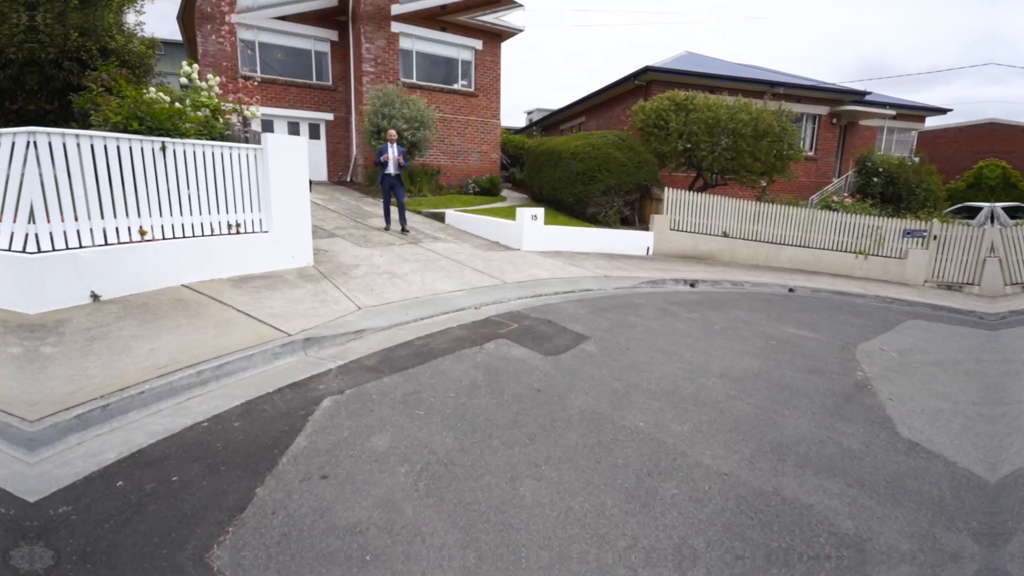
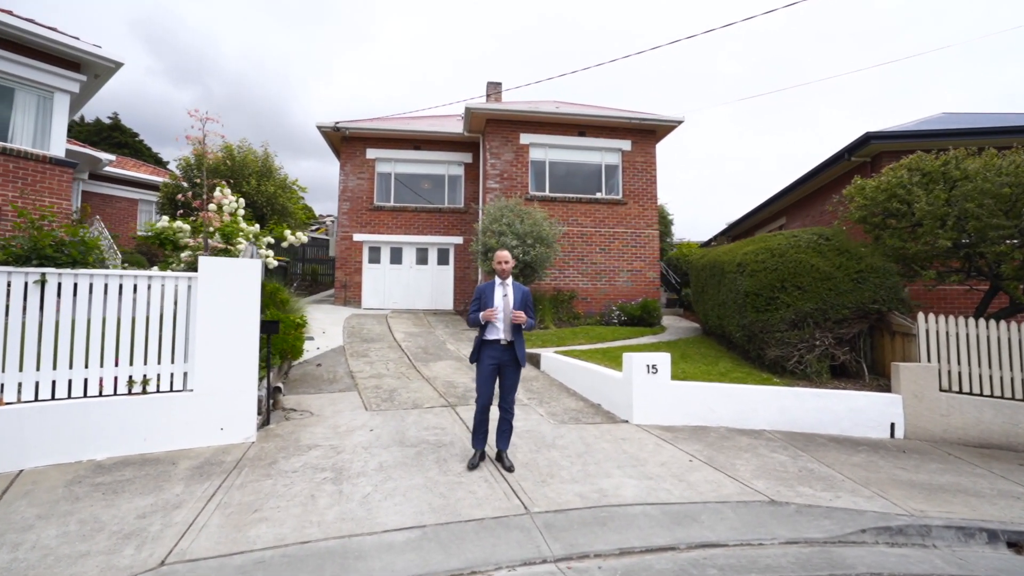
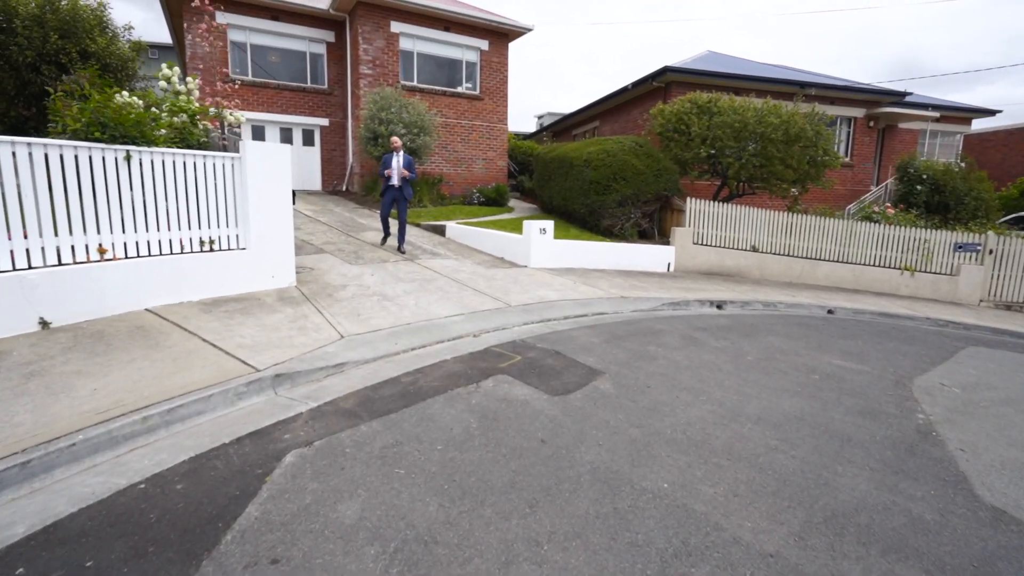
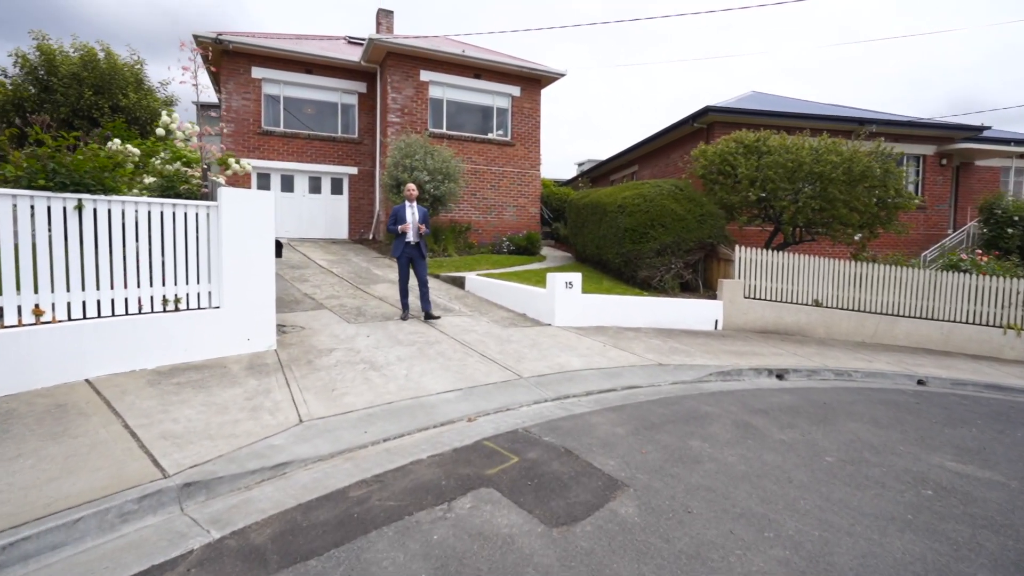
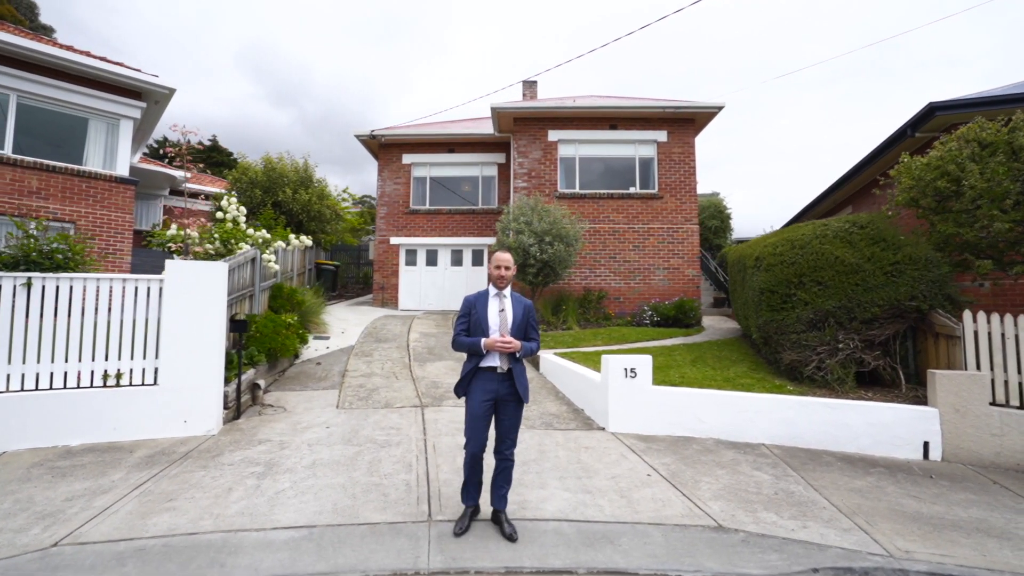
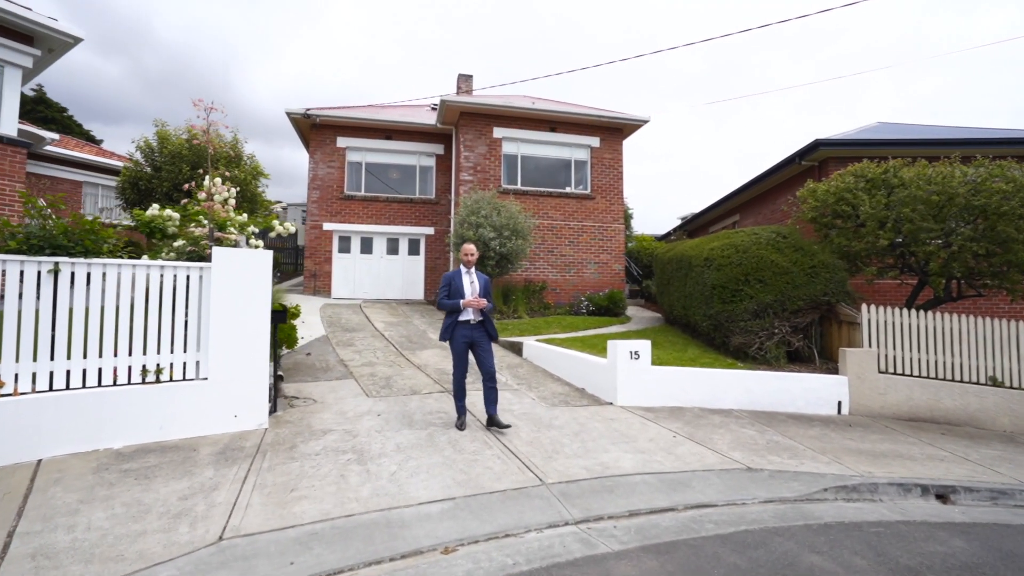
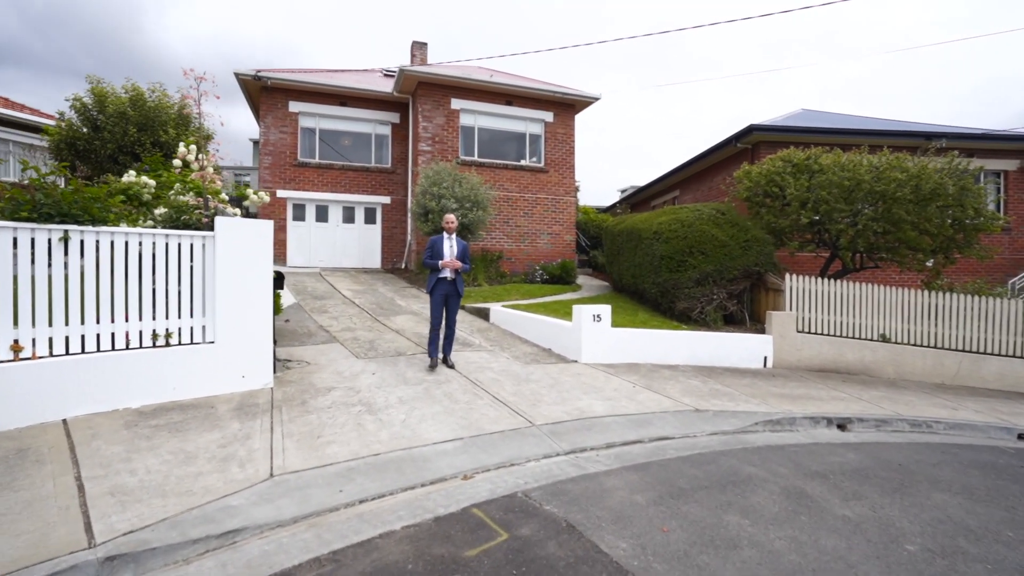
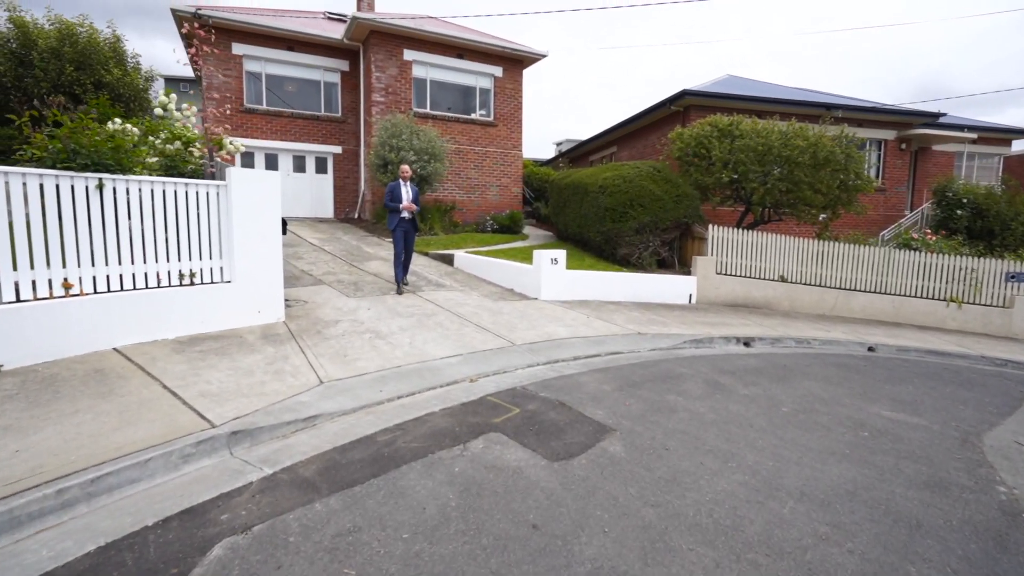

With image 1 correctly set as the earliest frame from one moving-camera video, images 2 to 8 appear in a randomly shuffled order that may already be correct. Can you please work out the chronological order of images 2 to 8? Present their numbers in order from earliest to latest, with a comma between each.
3, 8, 4, 7, 6, 2, 5
